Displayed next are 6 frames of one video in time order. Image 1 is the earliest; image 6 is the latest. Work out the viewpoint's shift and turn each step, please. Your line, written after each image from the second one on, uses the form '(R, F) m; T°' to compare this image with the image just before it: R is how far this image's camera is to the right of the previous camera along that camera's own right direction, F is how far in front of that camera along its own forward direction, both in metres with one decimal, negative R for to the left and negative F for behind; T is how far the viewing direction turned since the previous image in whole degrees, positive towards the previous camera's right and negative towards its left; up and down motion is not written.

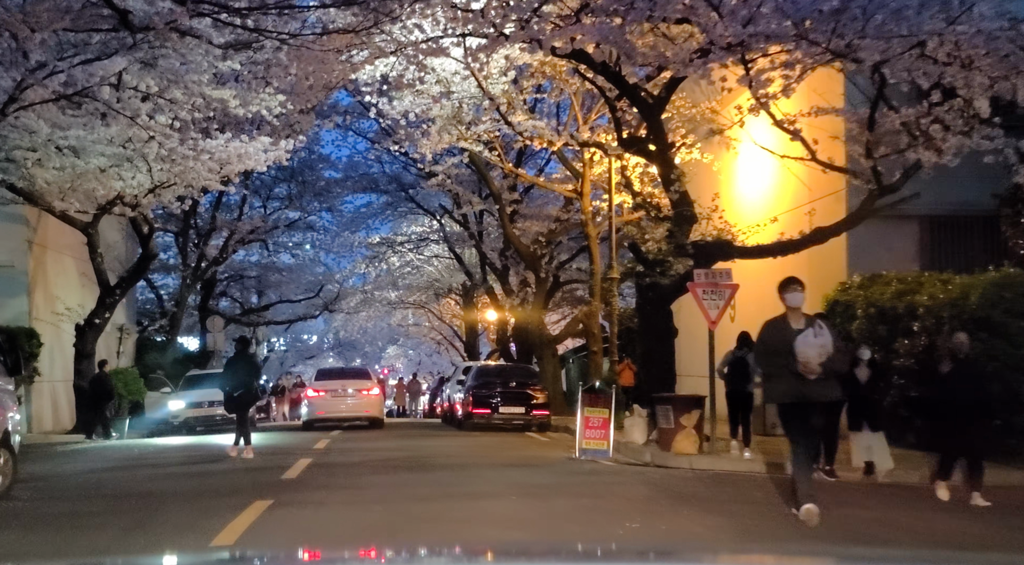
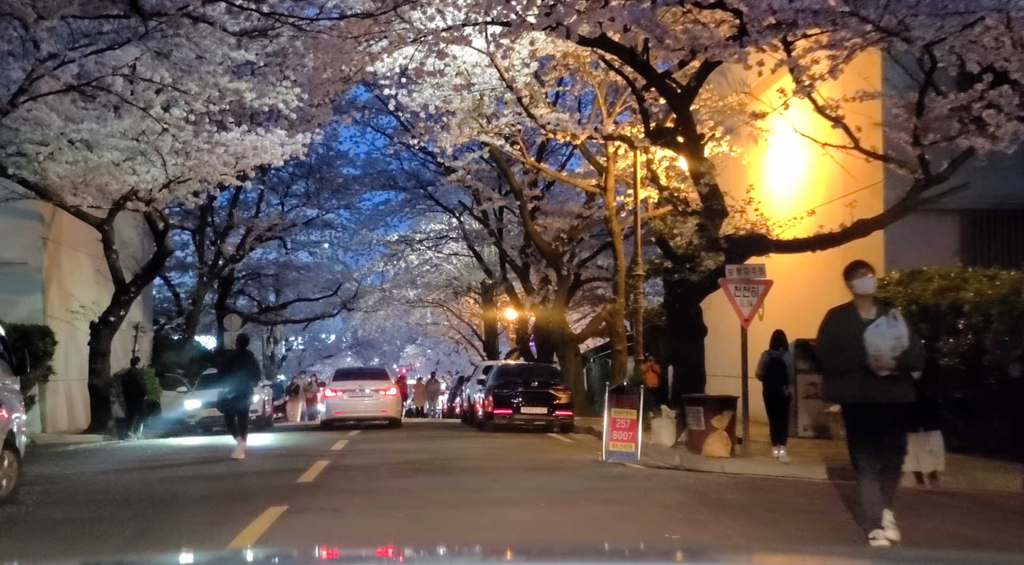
(-0.1, +0.6) m; -1°
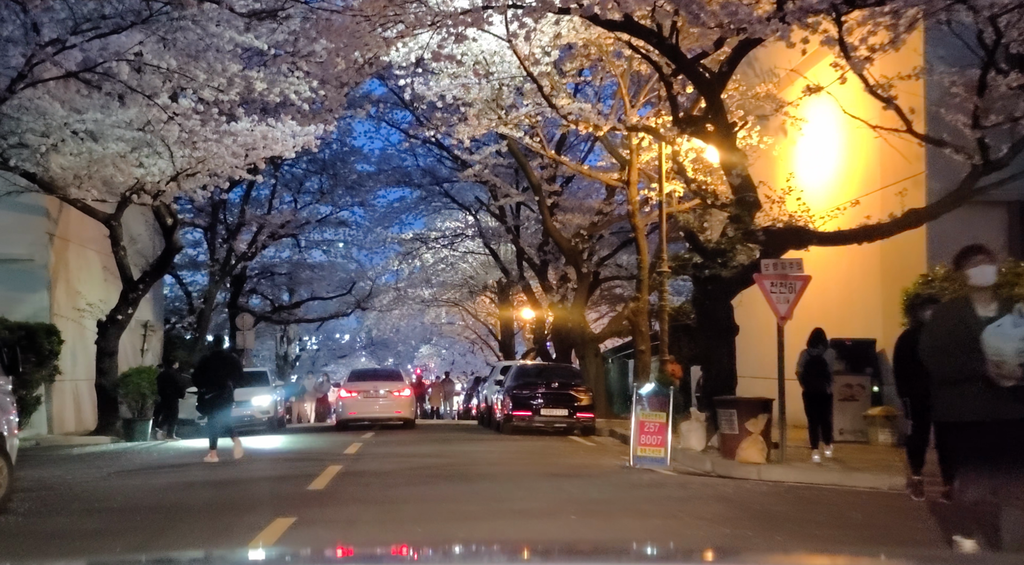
(-0.1, +0.9) m; -1°
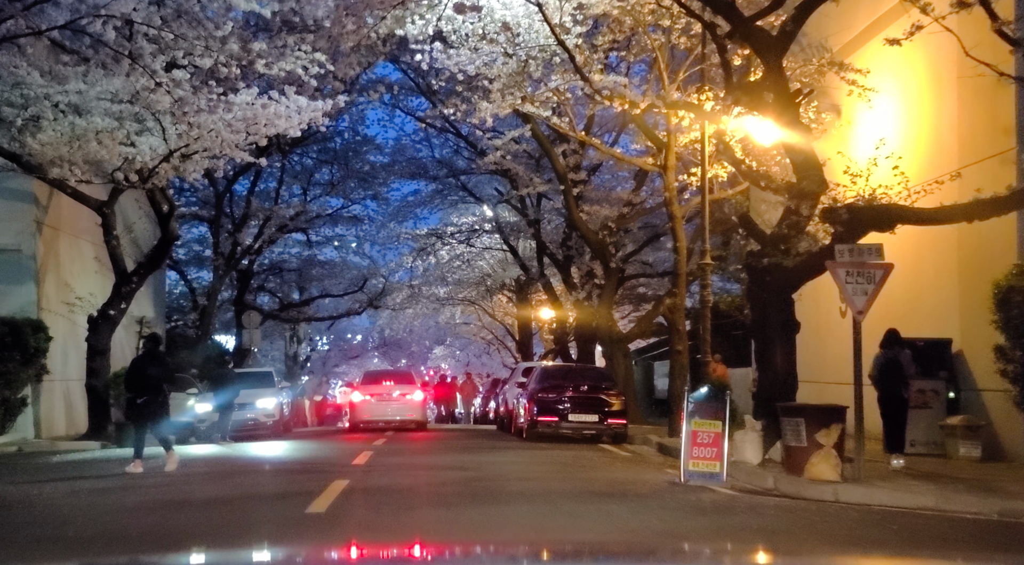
(-0.2, +2.1) m; -1°
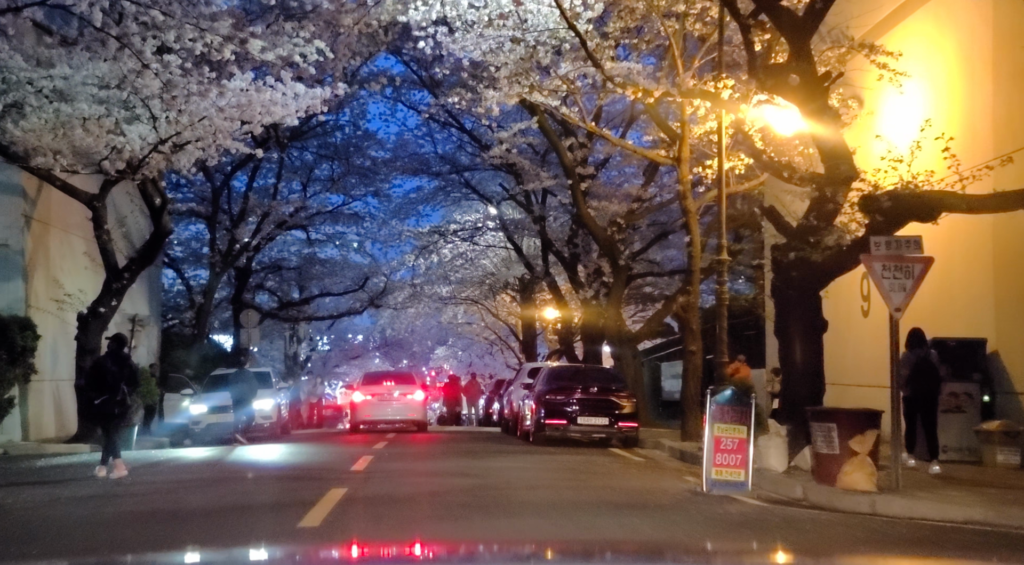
(-0.1, +1.0) m; 0°
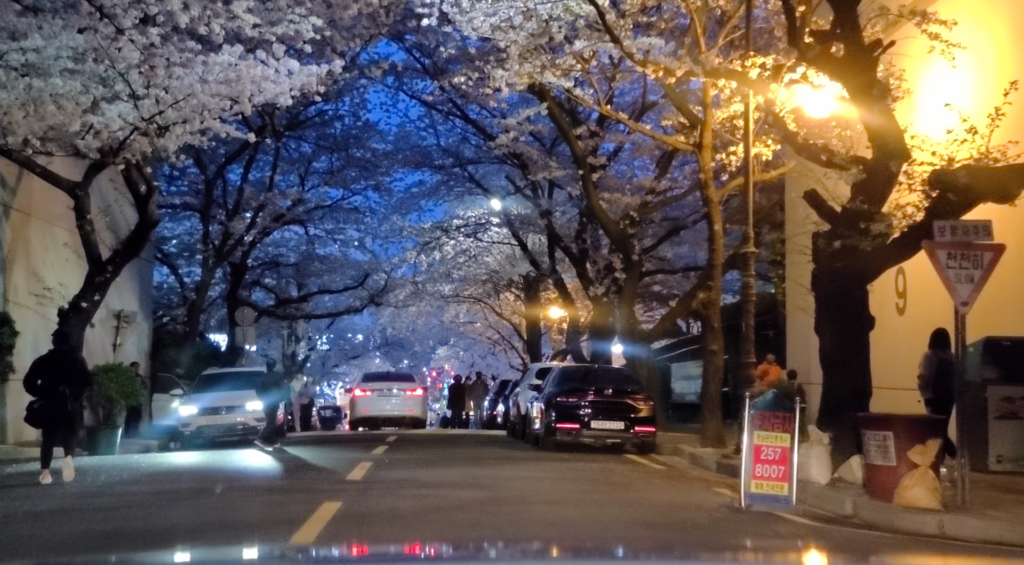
(-0.1, +1.4) m; 0°
